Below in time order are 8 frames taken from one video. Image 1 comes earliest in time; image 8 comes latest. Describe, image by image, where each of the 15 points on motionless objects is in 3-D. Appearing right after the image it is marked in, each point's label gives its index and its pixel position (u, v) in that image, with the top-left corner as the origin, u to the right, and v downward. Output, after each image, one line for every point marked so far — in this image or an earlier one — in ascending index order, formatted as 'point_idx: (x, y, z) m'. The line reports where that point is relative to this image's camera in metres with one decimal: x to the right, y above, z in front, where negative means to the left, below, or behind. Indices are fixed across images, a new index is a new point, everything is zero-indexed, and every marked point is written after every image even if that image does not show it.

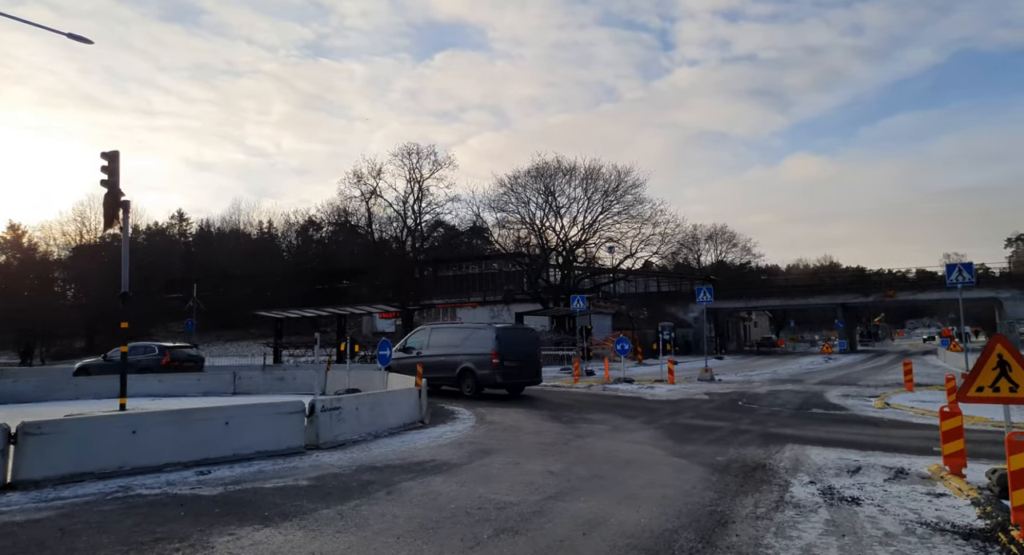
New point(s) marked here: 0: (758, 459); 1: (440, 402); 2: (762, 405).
0: (+3.9, -2.9, +10.4) m
1: (-1.9, -3.3, +17.6) m
2: (+7.0, -3.6, +18.4) m
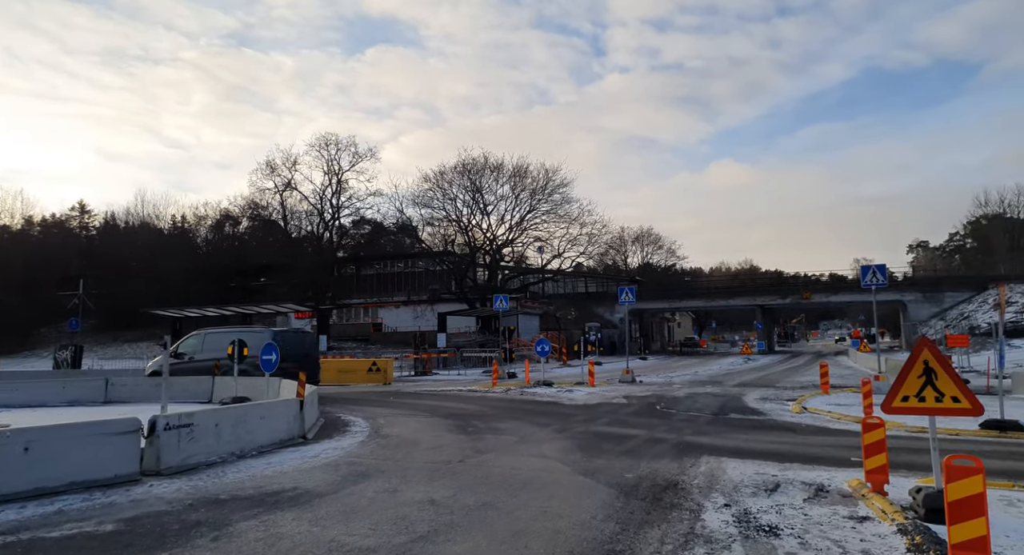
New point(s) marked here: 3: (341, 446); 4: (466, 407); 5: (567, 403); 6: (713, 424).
0: (+2.3, -2.8, +9.4) m
1: (-4.3, -3.3, +16.0) m
2: (+4.6, -3.6, +17.7) m
3: (-3.0, -2.9, +11.3) m
4: (-1.3, -3.6, +18.1) m
5: (+1.6, -3.6, +19.0) m
6: (+4.7, -3.4, +15.2) m
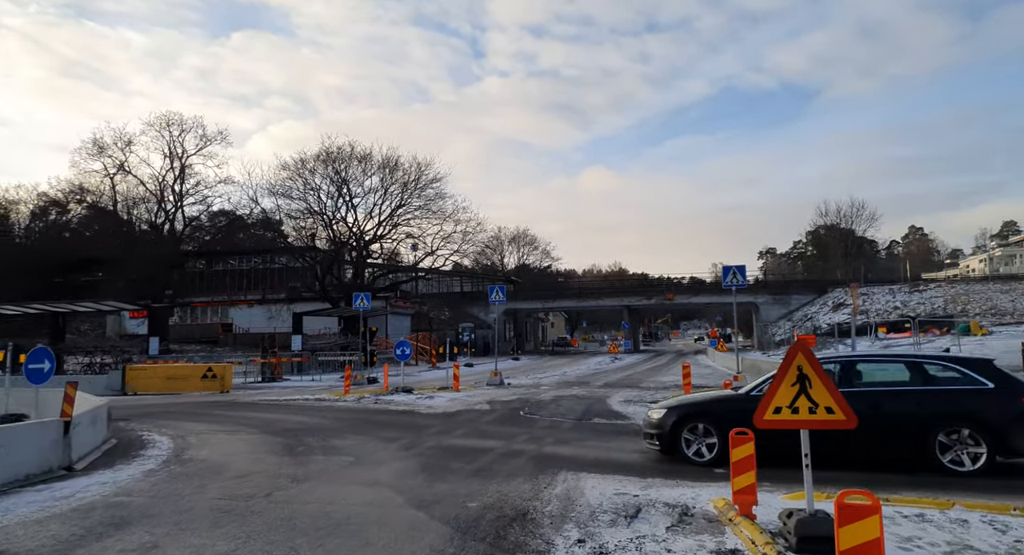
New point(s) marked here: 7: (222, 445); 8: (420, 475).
0: (+0.1, -2.7, +8.0) m
1: (-7.6, -3.1, +13.3) m
2: (+0.8, -3.5, +16.6) m
3: (-5.4, -2.7, +9.0) m
4: (-5.0, -3.5, +15.9) m
5: (-2.3, -3.5, +17.4) m
6: (+1.4, -3.3, +14.2) m
7: (-5.4, -3.1, +12.1) m
8: (-1.3, -2.9, +9.6) m
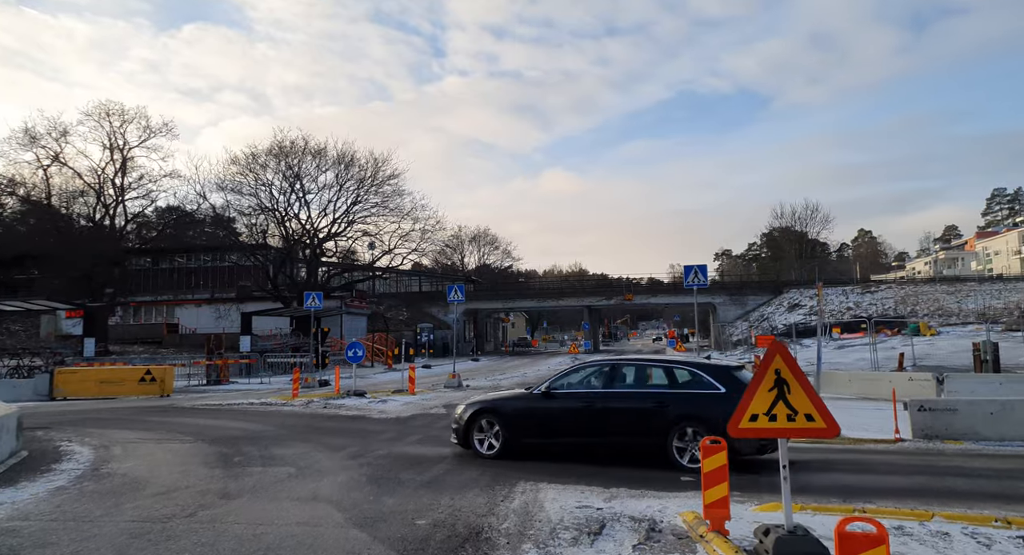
0: (-0.4, -2.7, +7.3) m
1: (-8.4, -3.0, +12.2) m
2: (-0.2, -3.4, +15.9) m
3: (-6.0, -2.7, +7.9) m
4: (-6.0, -3.4, +14.9) m
5: (-3.4, -3.5, +16.5) m
6: (+0.5, -3.3, +13.6) m
7: (-6.1, -3.0, +11.1) m
8: (-1.9, -2.8, +8.9) m
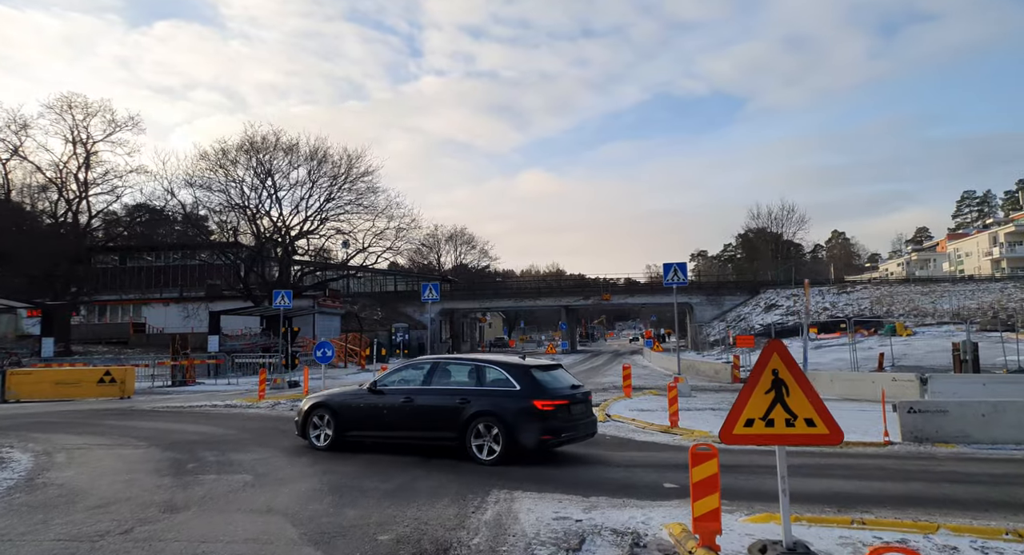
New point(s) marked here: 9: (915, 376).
0: (-0.7, -2.6, +6.7) m
1: (-8.8, -2.9, +11.3) m
2: (-0.8, -3.4, +15.3) m
3: (-6.3, -2.5, +7.1) m
4: (-6.5, -3.3, +14.1) m
5: (-4.0, -3.4, +15.8) m
6: (0.0, -3.2, +13.0) m
7: (-6.5, -2.9, +10.3) m
8: (-2.3, -2.7, +8.2) m
9: (+10.0, -2.4, +16.3) m
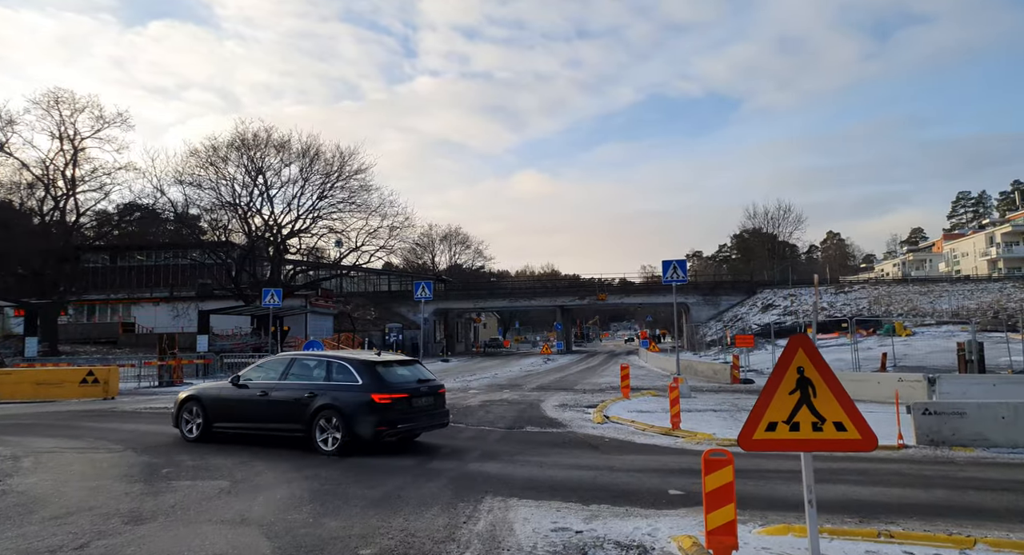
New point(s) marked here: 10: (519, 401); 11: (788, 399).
0: (-0.8, -2.5, +6.1) m
1: (-8.9, -2.8, +10.6) m
2: (-0.9, -3.3, +14.7) m
3: (-6.3, -2.4, +6.5) m
4: (-6.6, -3.2, +13.5) m
5: (-4.2, -3.3, +15.2) m
6: (-0.1, -3.1, +12.4) m
7: (-6.6, -2.8, +9.7) m
8: (-2.3, -2.6, +7.6) m
9: (+9.9, -2.4, +15.8) m
10: (+0.2, -3.5, +18.8) m
11: (+2.0, -0.9, +4.8) m
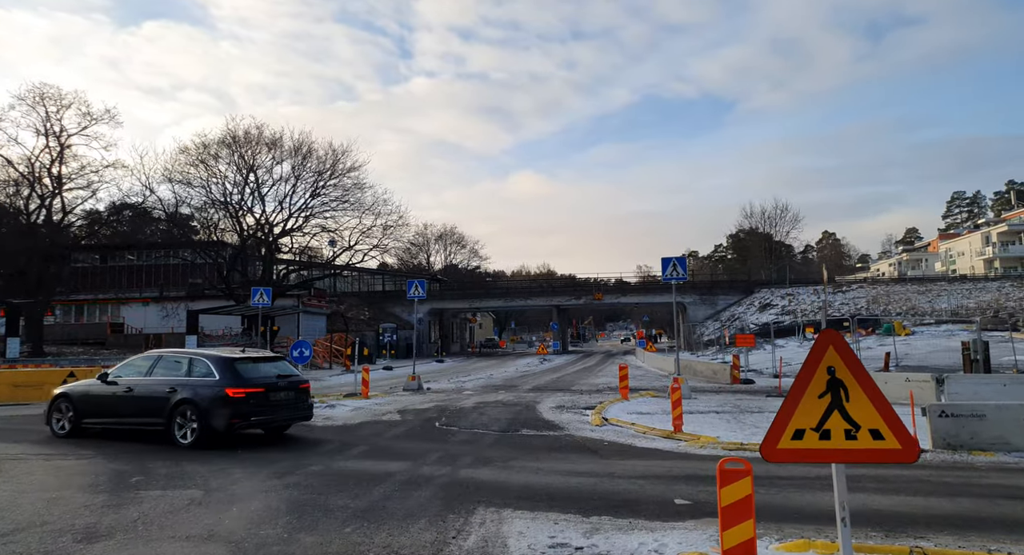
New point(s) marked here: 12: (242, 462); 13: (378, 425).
0: (-0.8, -2.4, +5.6) m
1: (-9.0, -2.7, +10.0) m
2: (-1.0, -3.2, +14.1) m
3: (-6.4, -2.4, +5.9) m
4: (-6.7, -3.1, +12.9) m
5: (-4.3, -3.2, +14.6) m
6: (-0.2, -3.1, +11.8) m
7: (-6.7, -2.8, +9.0) m
8: (-2.4, -2.6, +7.0) m
9: (+9.7, -2.3, +15.2) m
10: (+0.1, -3.5, +18.2) m
11: (+1.9, -0.8, +4.2) m
12: (-4.1, -2.9, +10.3) m
13: (-2.9, -3.2, +14.4) m
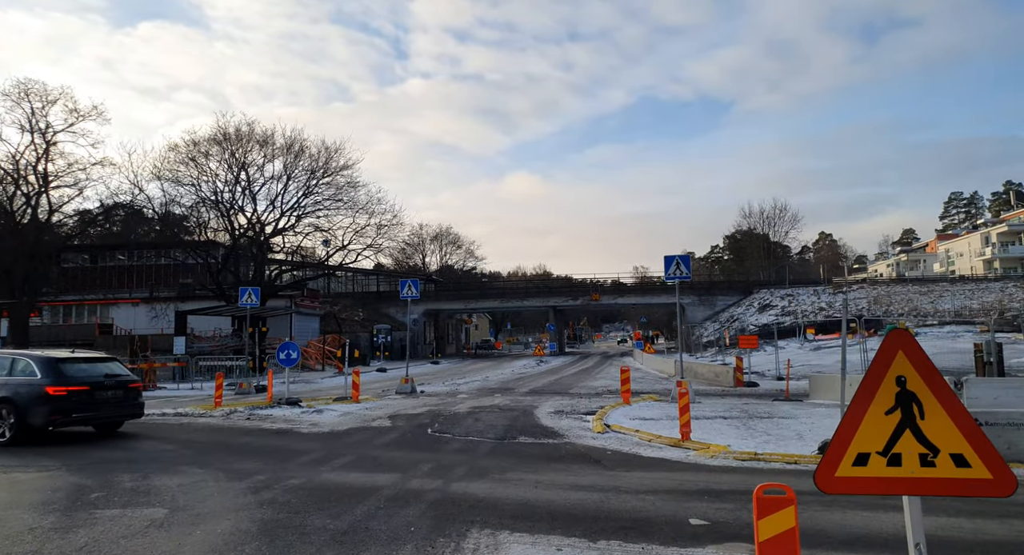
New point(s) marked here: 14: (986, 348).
0: (-0.8, -2.4, +4.8) m
1: (-9.1, -2.7, +9.2) m
2: (-1.1, -3.2, +13.4) m
3: (-6.4, -2.3, +5.1) m
4: (-6.8, -3.1, +12.0) m
5: (-4.3, -3.2, +13.8) m
6: (-0.3, -3.0, +11.0) m
7: (-6.7, -2.7, +8.2) m
8: (-2.4, -2.5, +6.2) m
9: (+9.7, -2.2, +14.5) m
10: (0.0, -3.4, +17.4) m
11: (+1.9, -0.7, +3.4) m
12: (-4.2, -2.8, +9.5) m
13: (-3.0, -3.2, +13.6) m
14: (+14.4, -2.1, +19.9) m
